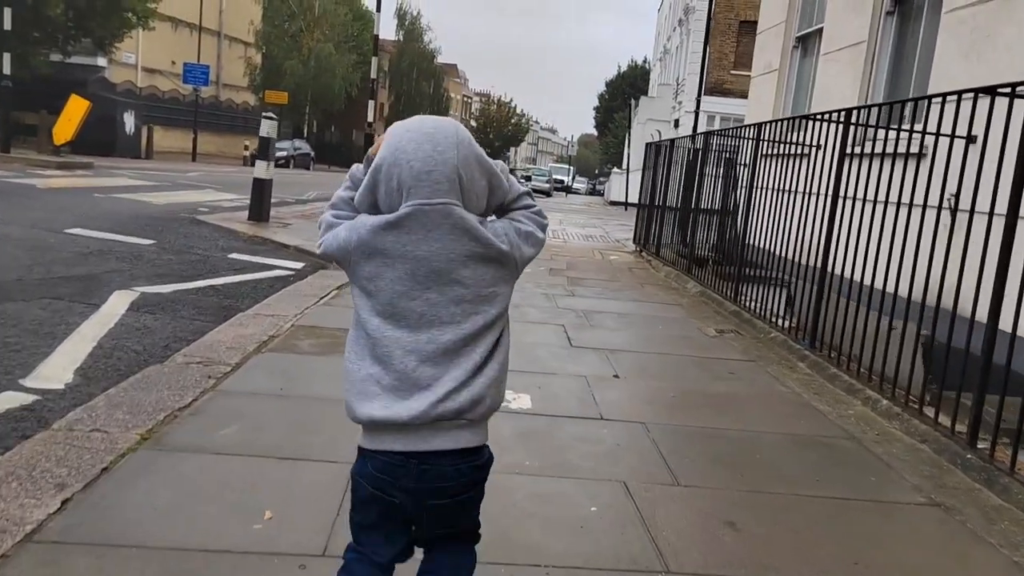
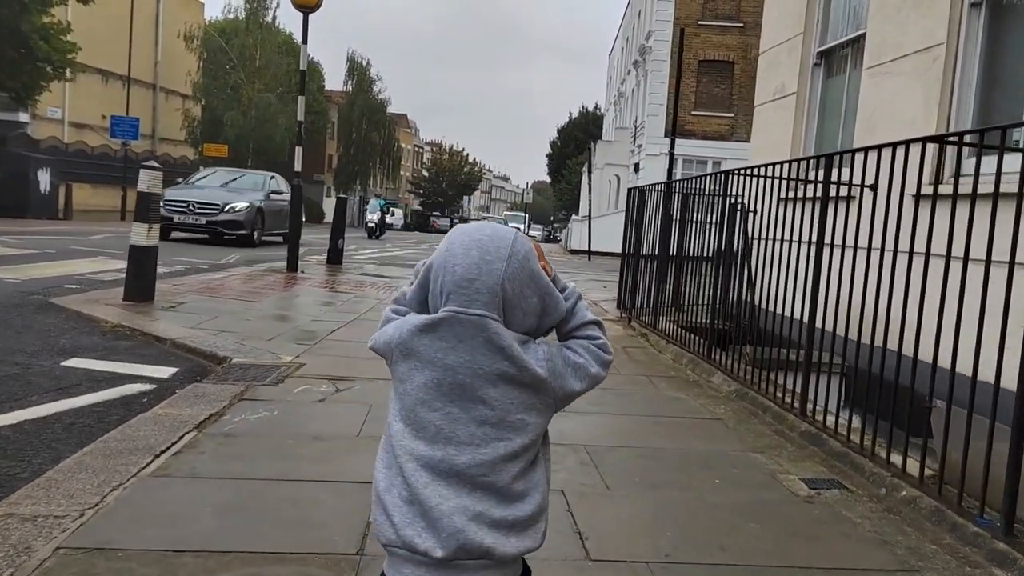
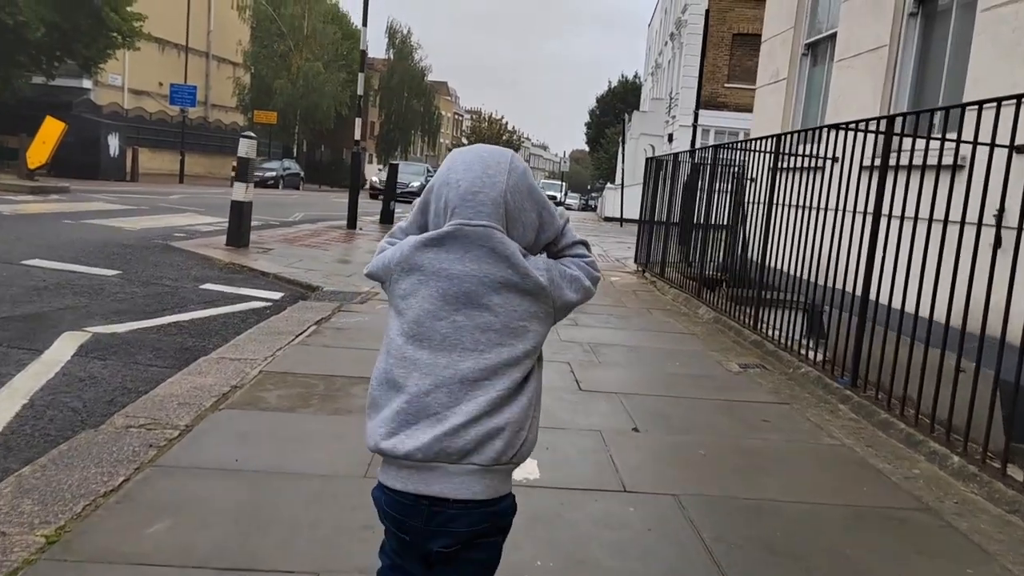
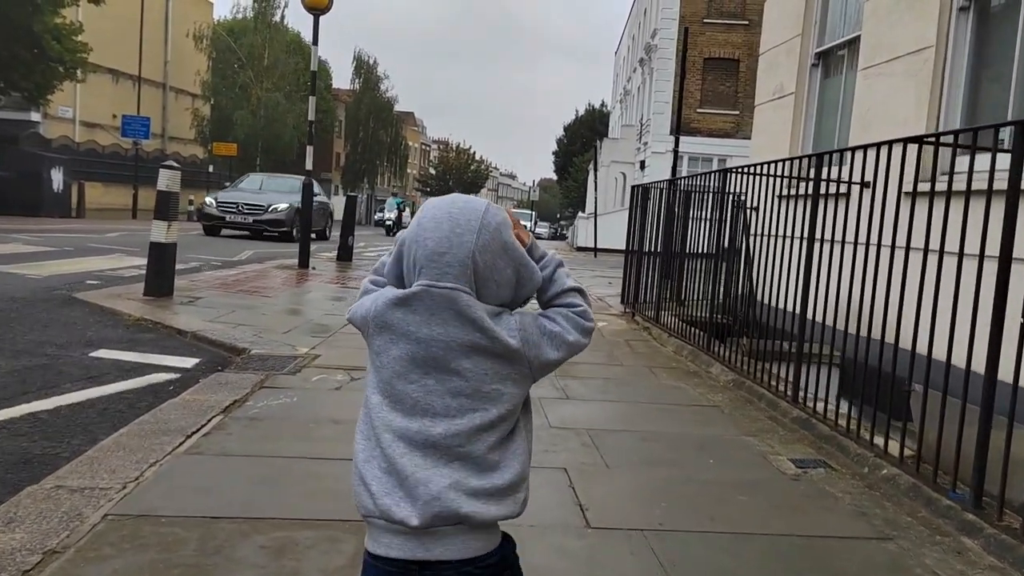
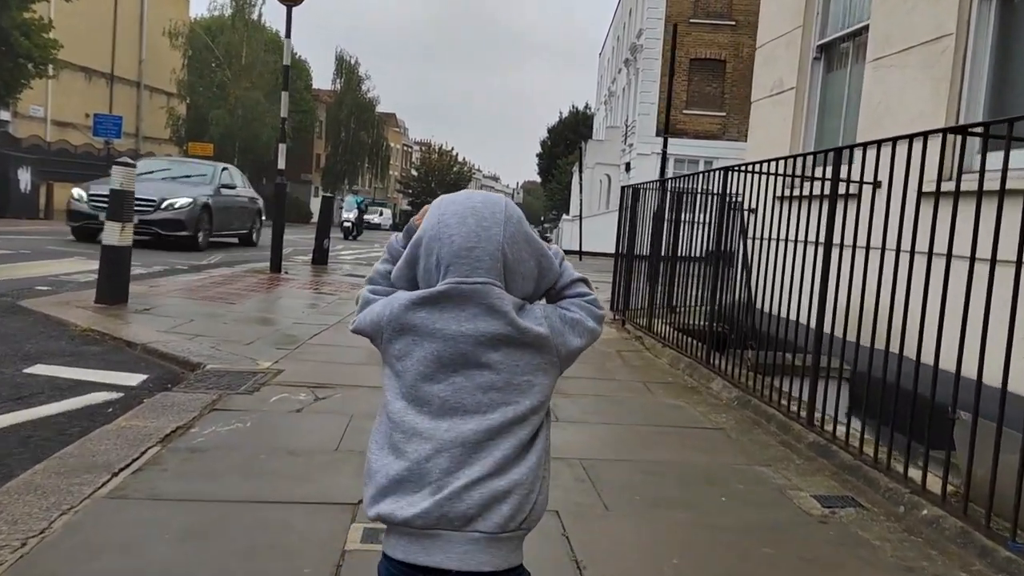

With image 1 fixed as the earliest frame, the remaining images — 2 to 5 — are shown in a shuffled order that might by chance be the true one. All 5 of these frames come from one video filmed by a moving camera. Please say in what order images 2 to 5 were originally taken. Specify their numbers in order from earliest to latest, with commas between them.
3, 4, 2, 5
